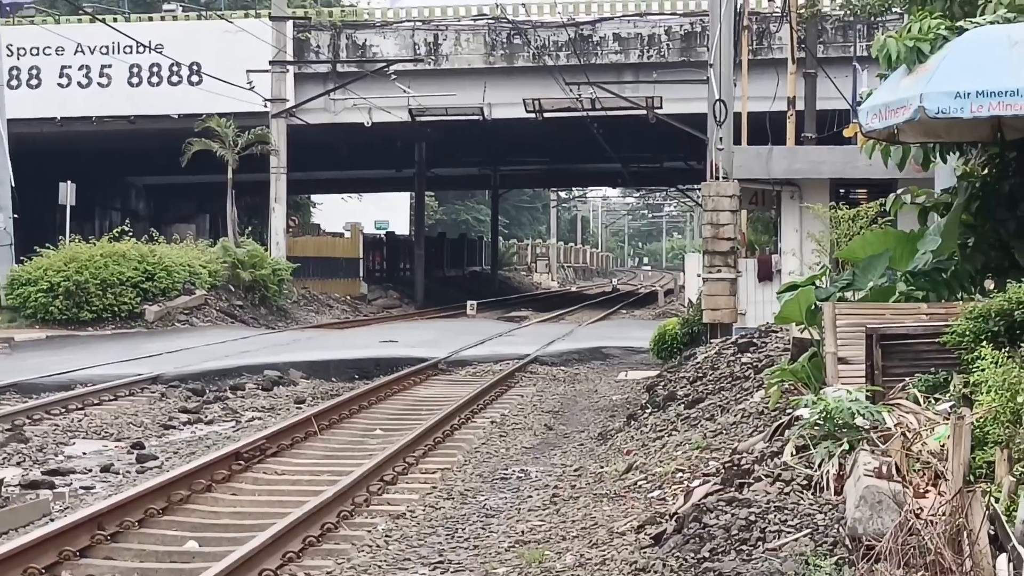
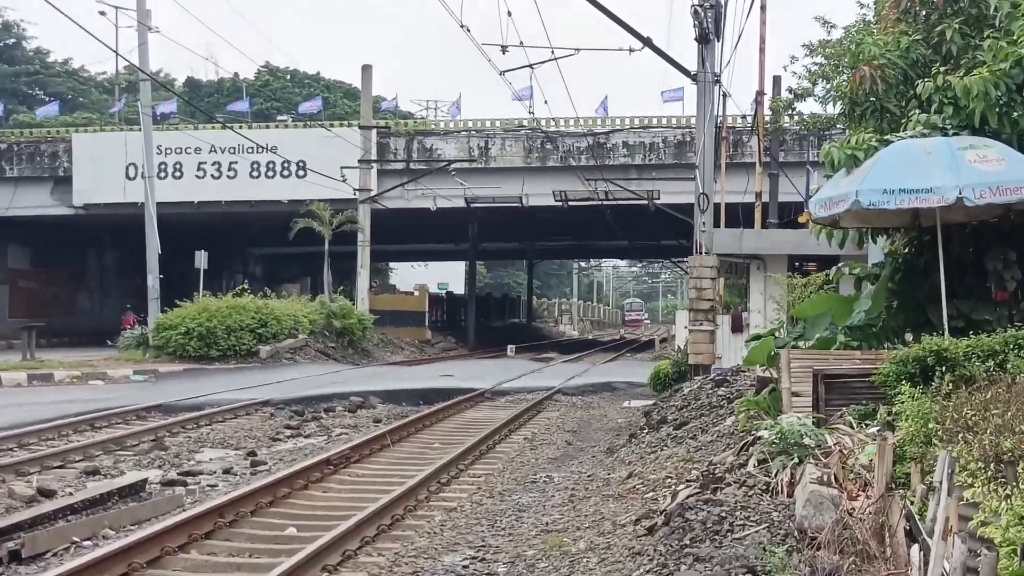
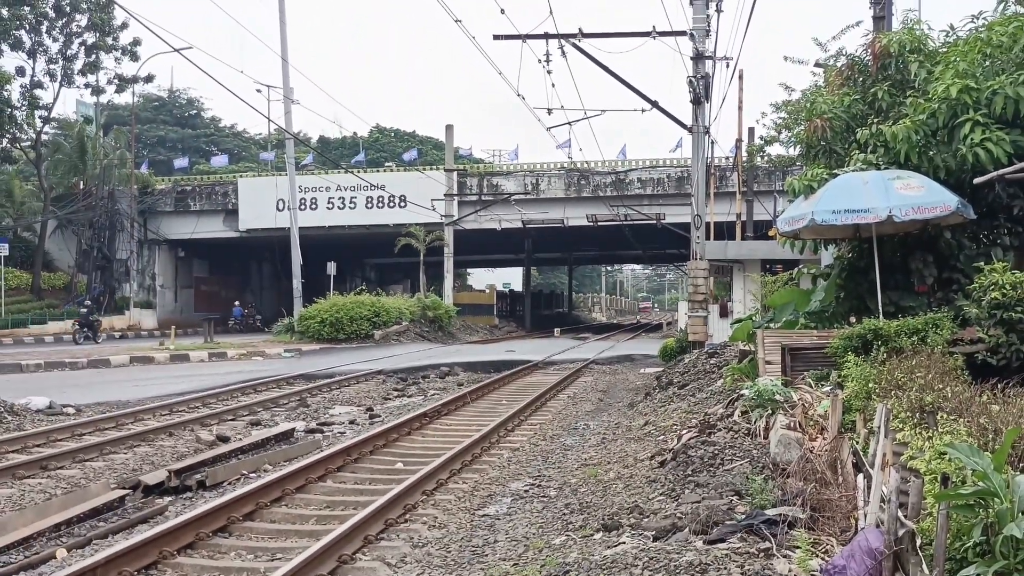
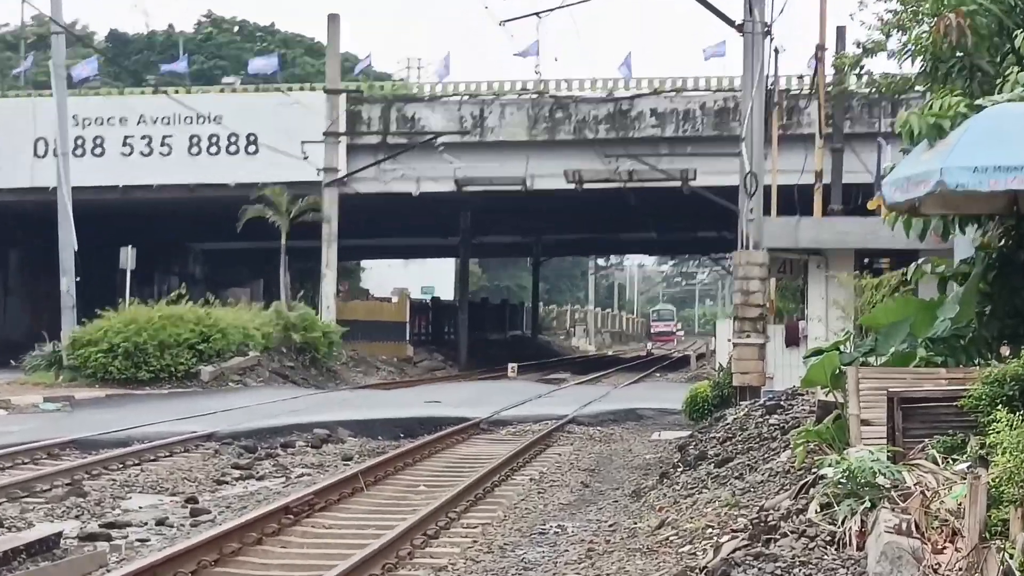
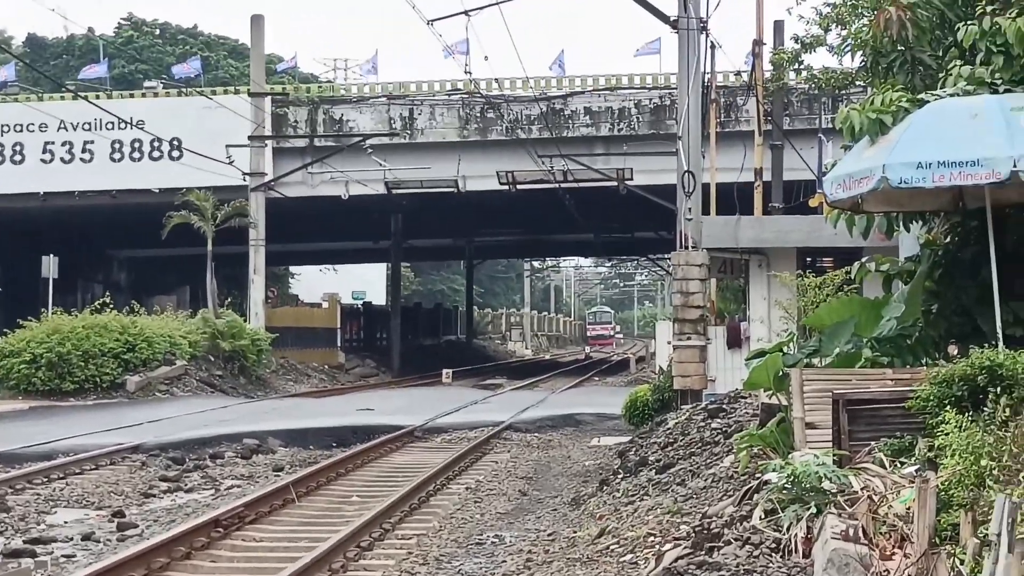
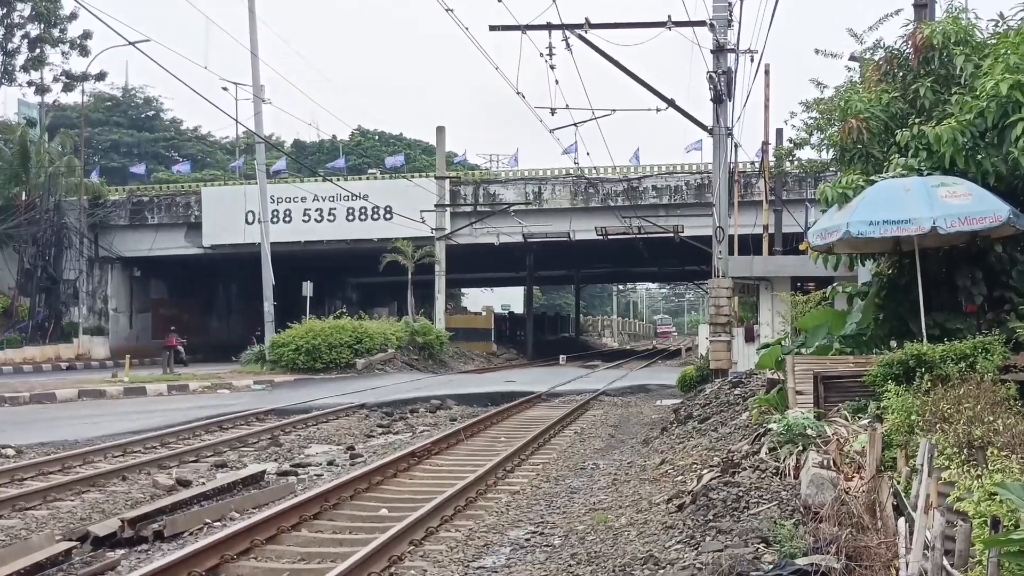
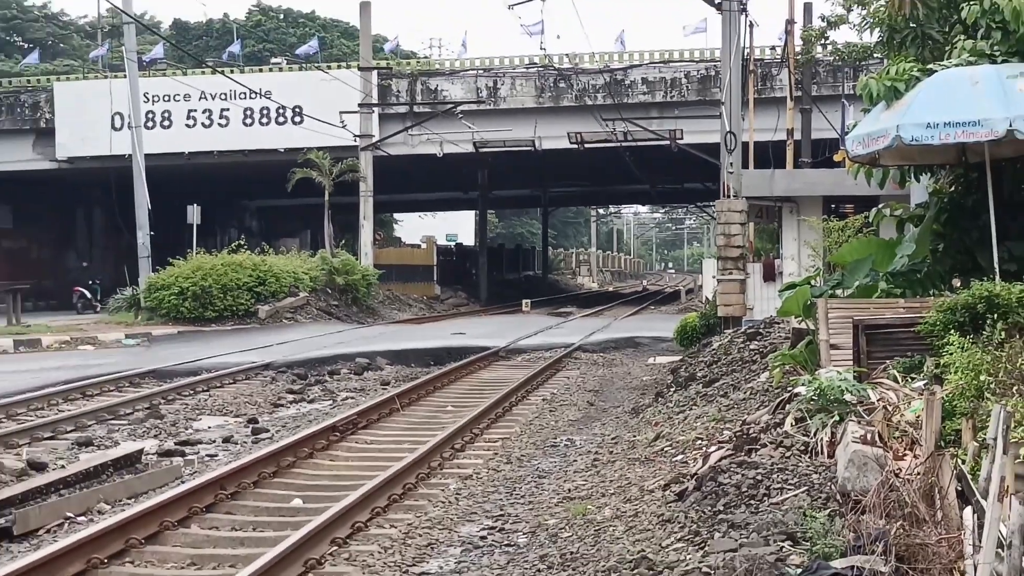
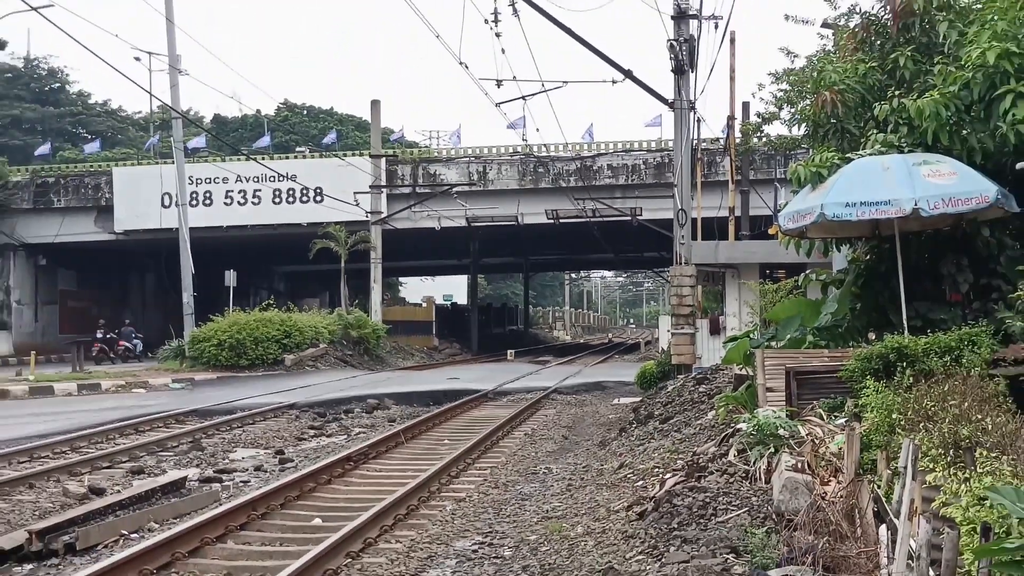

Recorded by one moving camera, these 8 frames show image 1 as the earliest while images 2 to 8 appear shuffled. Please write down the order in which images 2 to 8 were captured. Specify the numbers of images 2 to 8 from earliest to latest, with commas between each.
7, 8, 3, 6, 2, 4, 5
